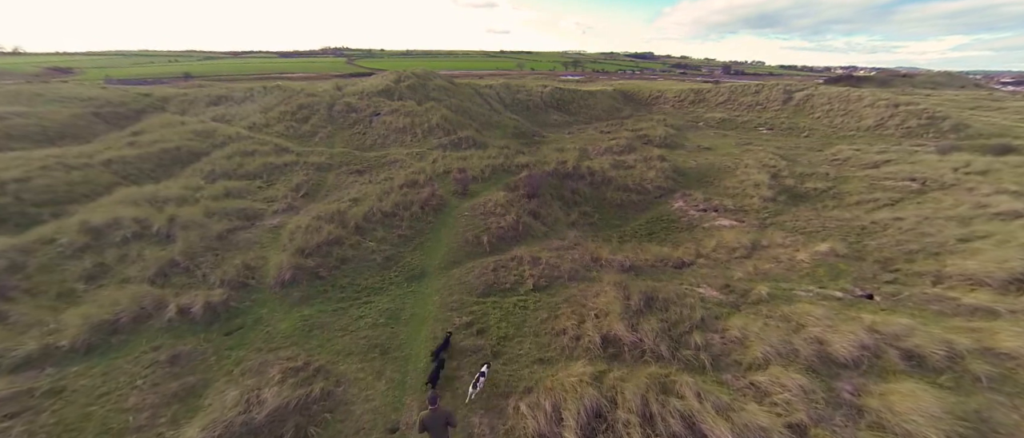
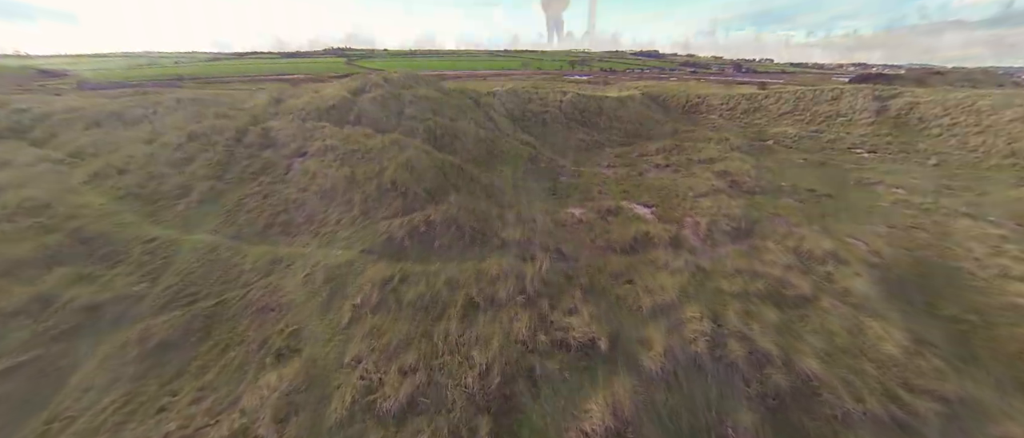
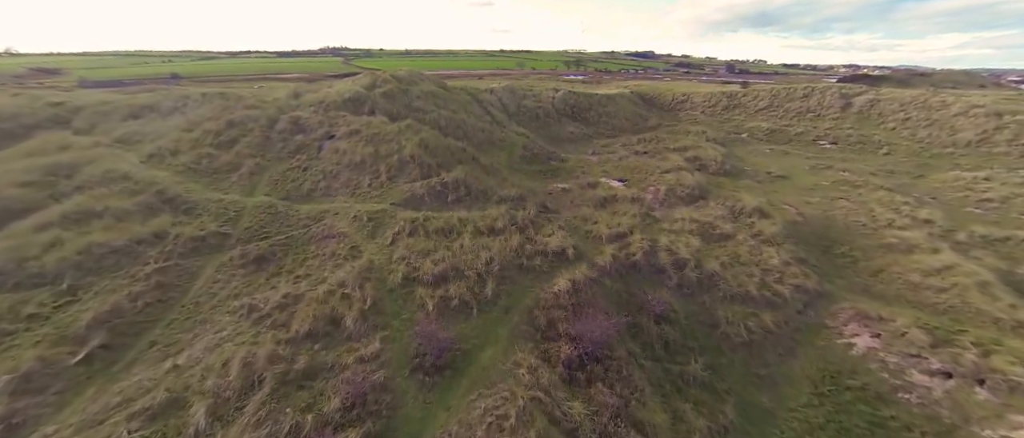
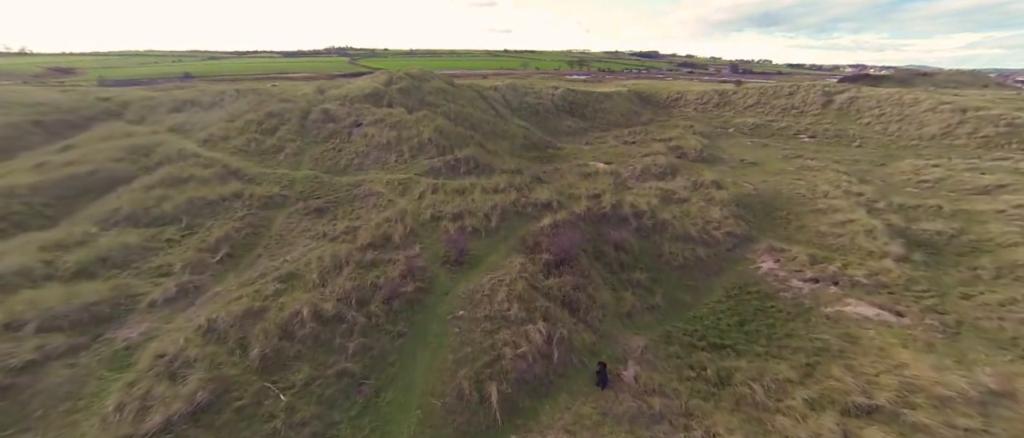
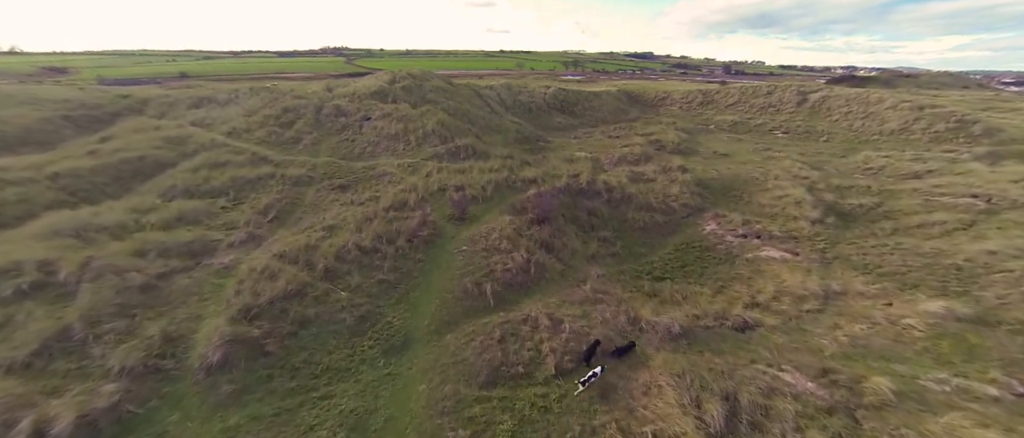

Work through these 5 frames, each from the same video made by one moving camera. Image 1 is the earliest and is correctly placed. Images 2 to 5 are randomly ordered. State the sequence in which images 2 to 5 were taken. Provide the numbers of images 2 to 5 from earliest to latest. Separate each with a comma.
5, 4, 3, 2
